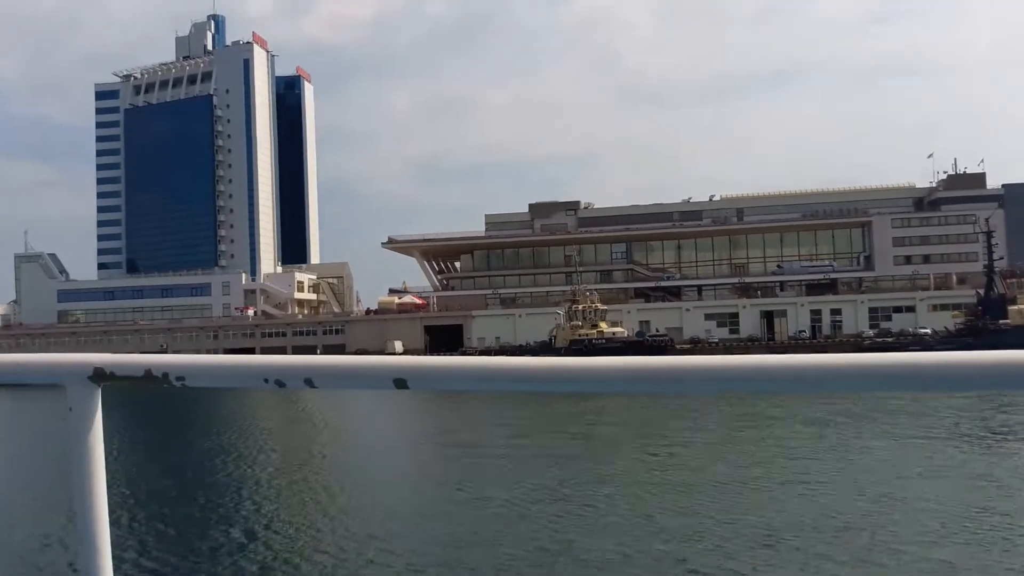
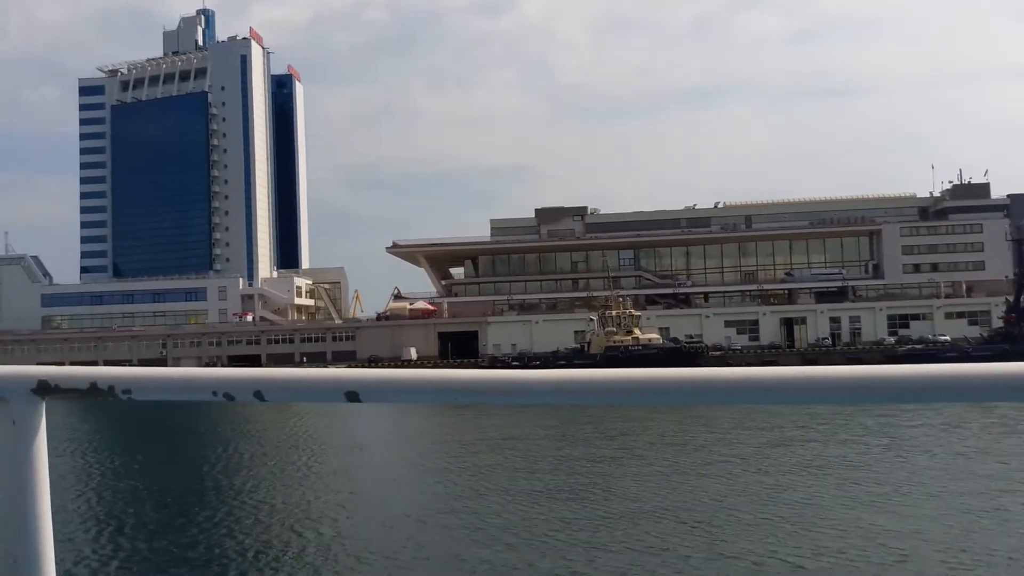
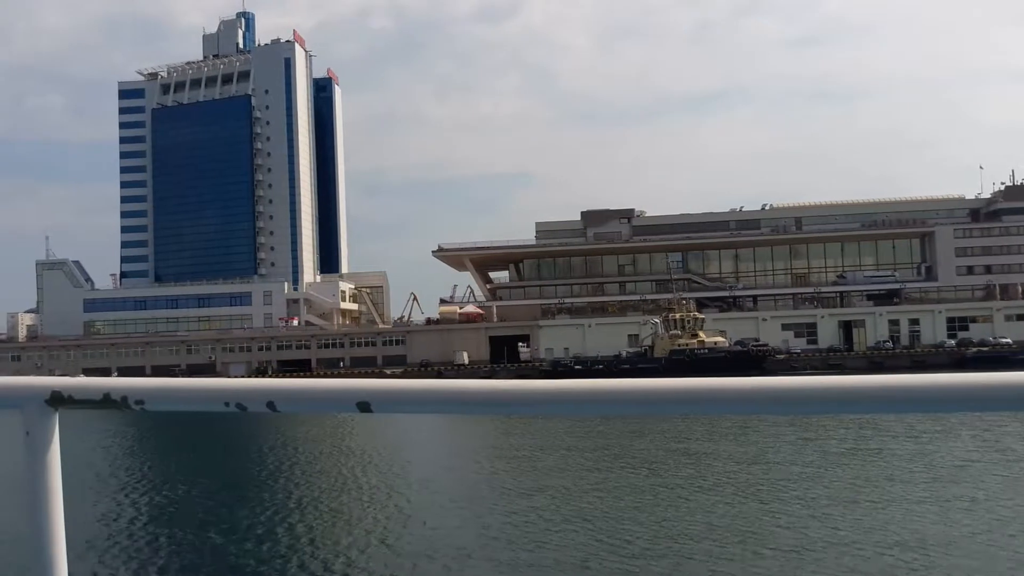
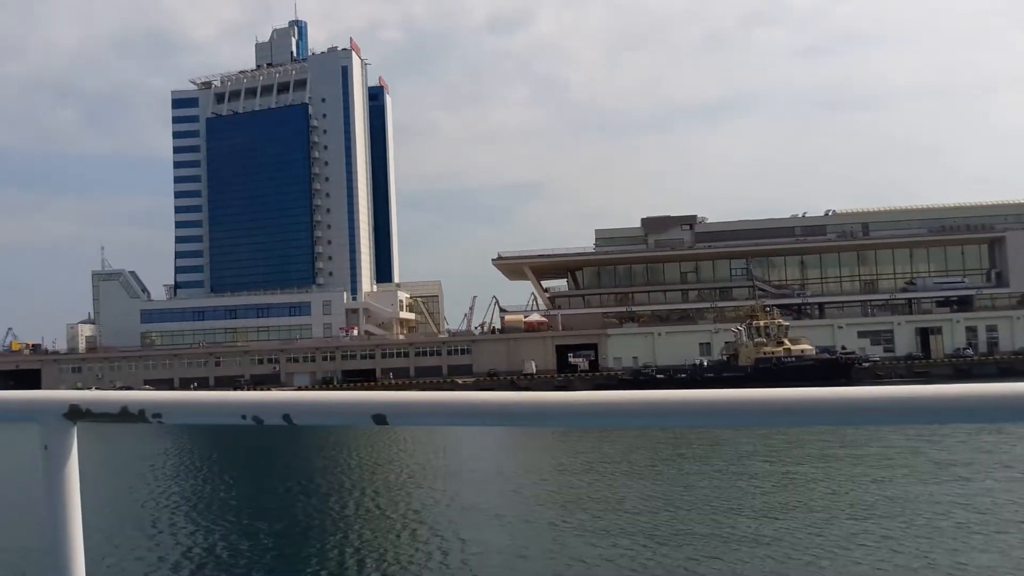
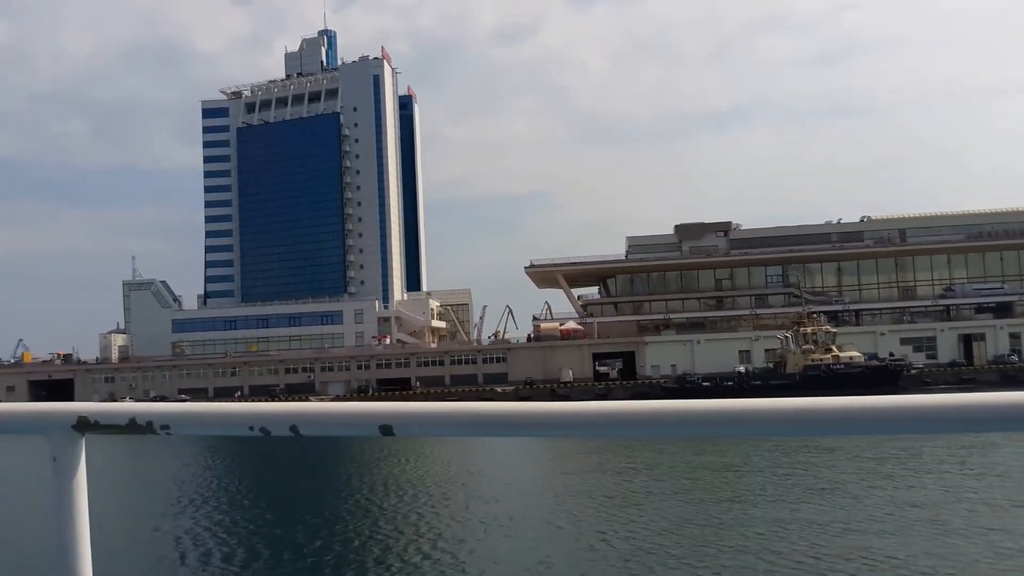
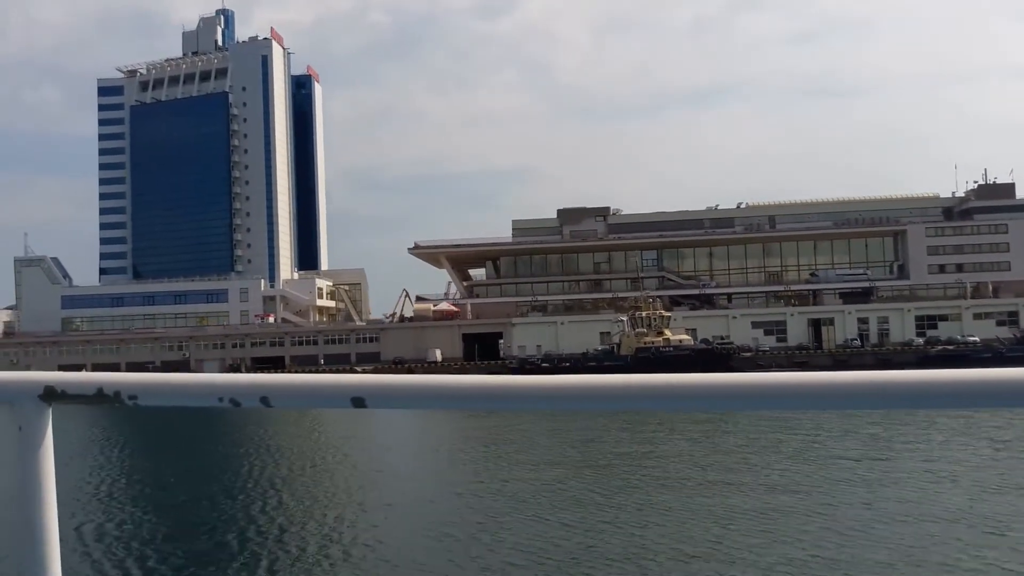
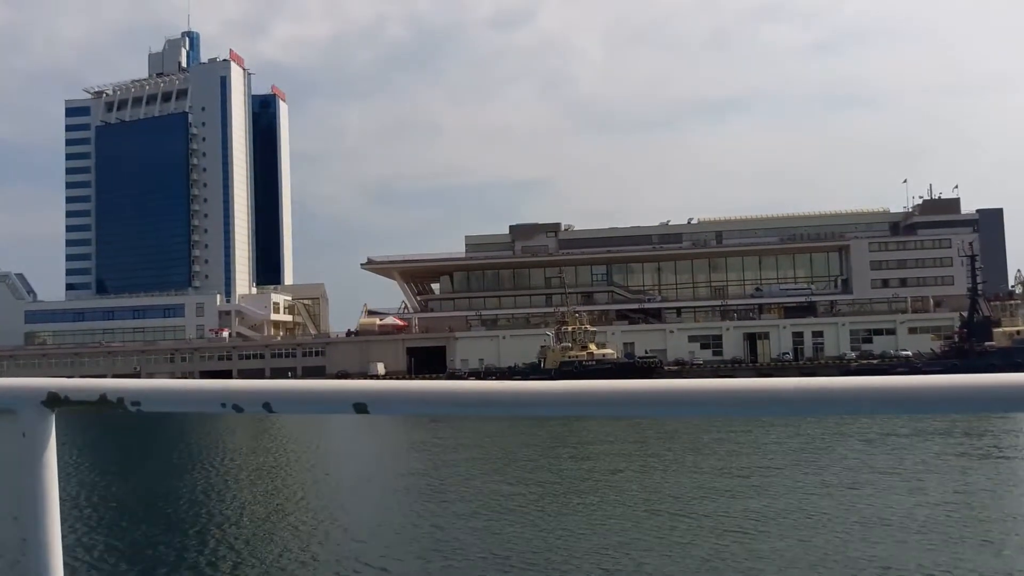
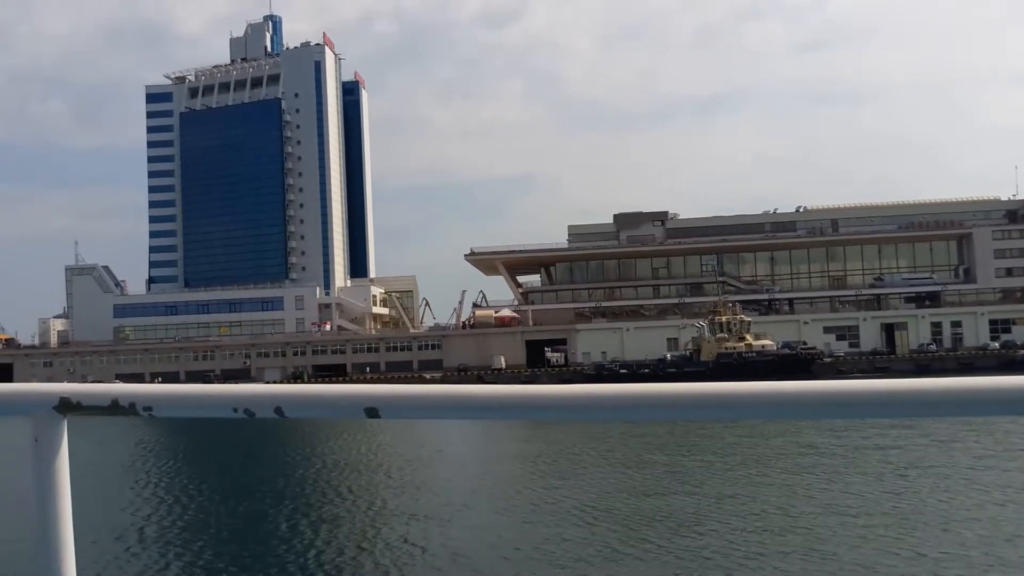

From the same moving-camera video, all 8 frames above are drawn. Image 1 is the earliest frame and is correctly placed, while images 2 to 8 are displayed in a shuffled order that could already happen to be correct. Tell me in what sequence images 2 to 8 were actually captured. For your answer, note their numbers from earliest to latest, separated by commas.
7, 2, 6, 3, 8, 4, 5
